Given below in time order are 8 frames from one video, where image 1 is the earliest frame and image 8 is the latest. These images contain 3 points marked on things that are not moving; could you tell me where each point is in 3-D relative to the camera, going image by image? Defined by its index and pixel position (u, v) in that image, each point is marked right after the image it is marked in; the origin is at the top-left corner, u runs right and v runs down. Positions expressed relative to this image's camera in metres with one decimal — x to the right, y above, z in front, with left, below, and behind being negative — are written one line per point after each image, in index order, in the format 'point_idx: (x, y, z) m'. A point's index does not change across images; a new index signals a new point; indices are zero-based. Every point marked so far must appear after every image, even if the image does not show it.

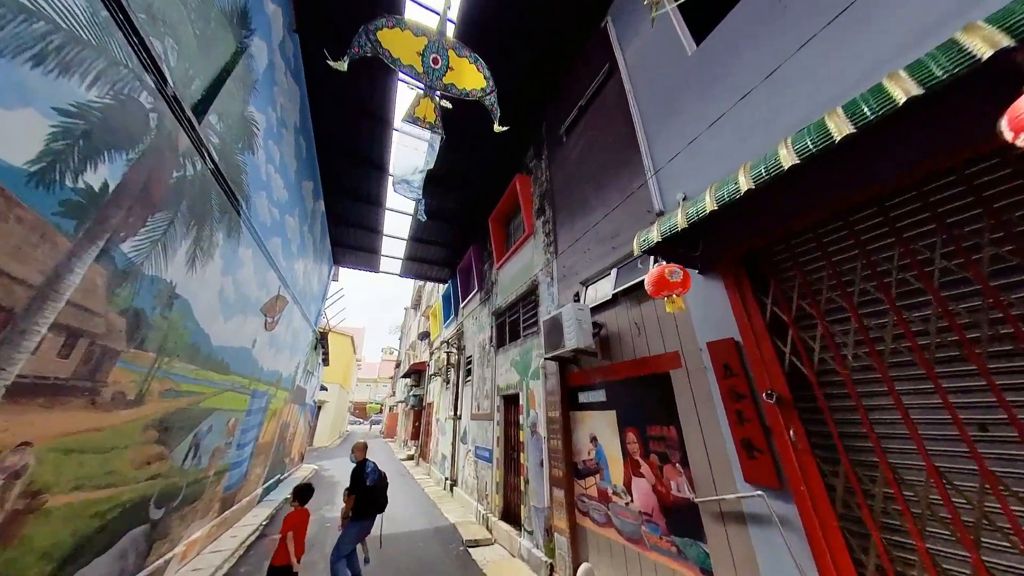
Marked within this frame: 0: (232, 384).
0: (-5.3, -1.8, +5.5) m
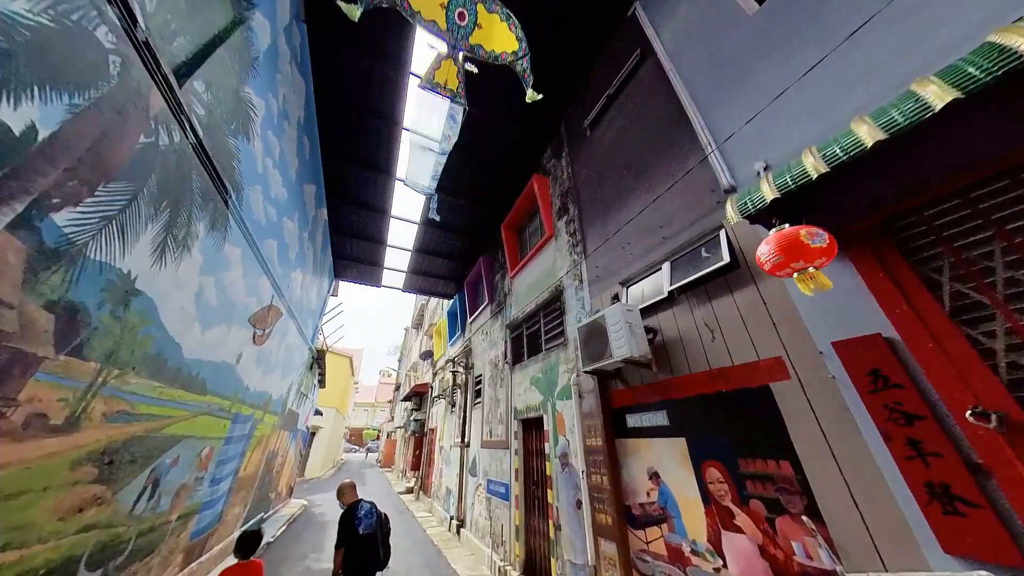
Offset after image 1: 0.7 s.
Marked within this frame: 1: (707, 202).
0: (-4.9, -1.9, +4.7) m
1: (+2.2, +0.9, +3.2) m
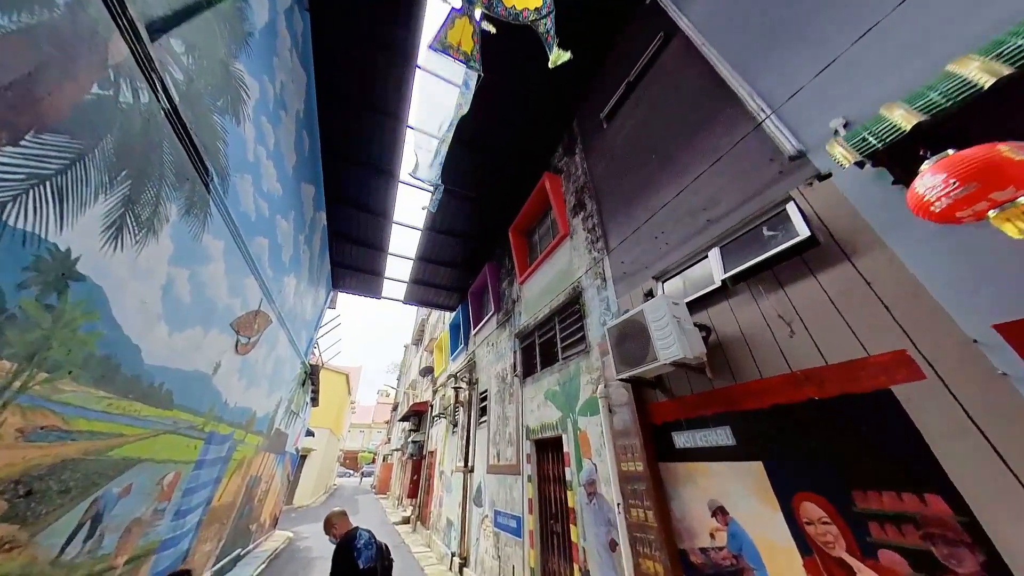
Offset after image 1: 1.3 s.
0: (-4.7, -1.9, +4.0) m
1: (+2.4, +1.1, +2.7) m
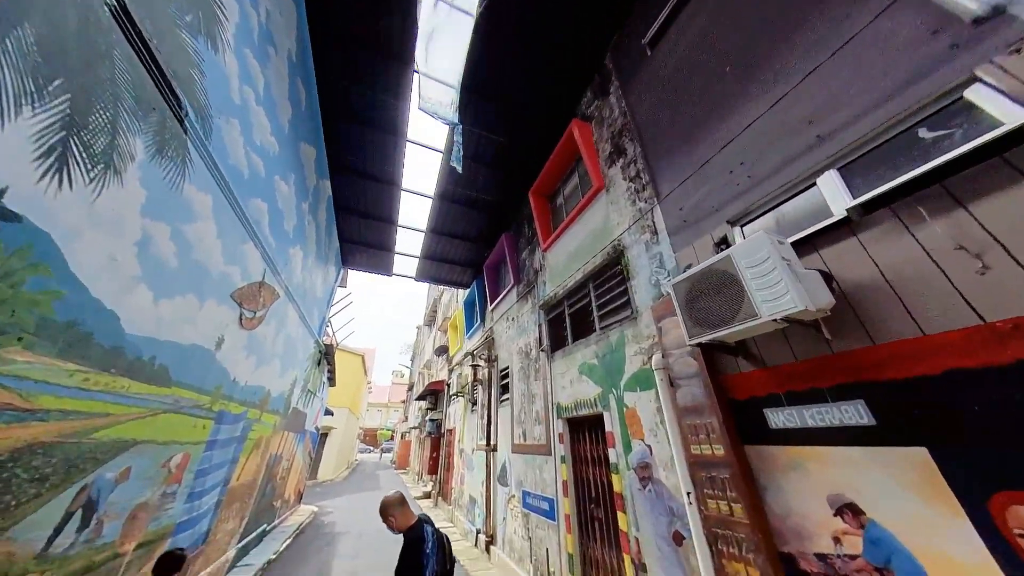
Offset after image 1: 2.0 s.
0: (-4.2, -1.4, +3.6) m
1: (+2.7, +1.5, +1.9) m
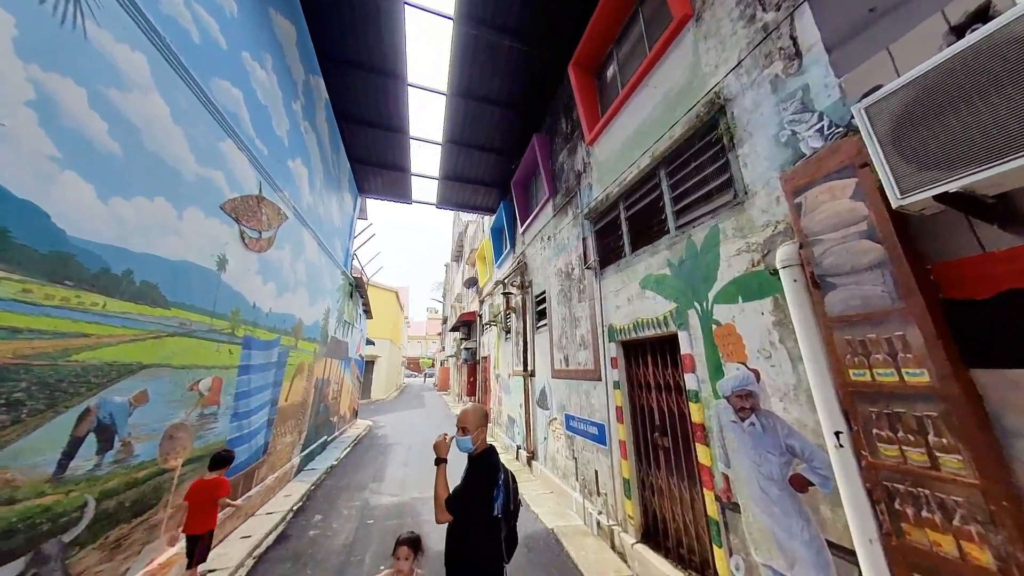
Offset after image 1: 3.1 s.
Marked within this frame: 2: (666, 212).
0: (-3.7, -0.4, +3.3) m
1: (+2.9, +2.3, +0.3) m
2: (+1.8, +0.9, +3.4) m
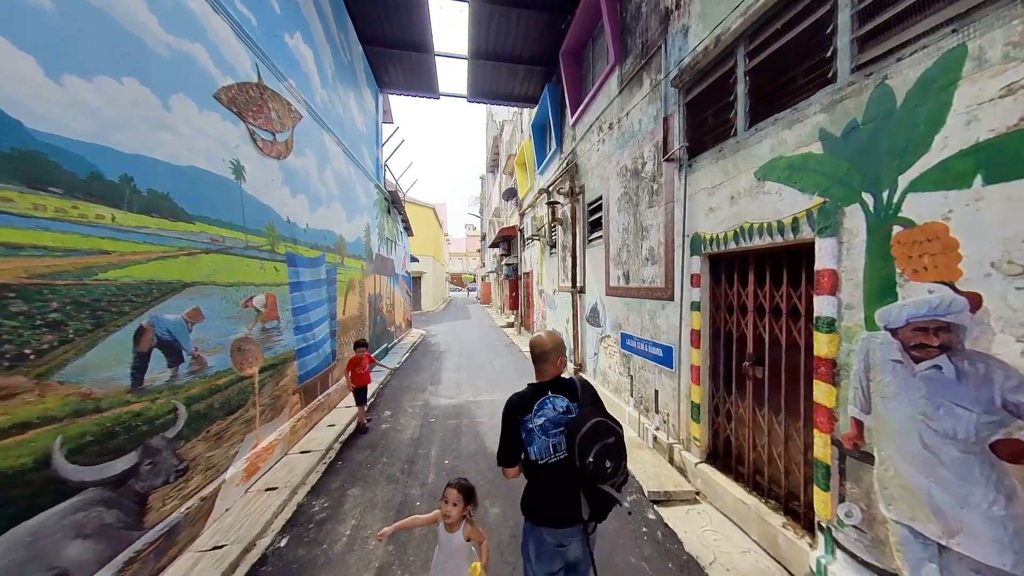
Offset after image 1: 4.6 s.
0: (-3.1, +0.5, +3.0) m
1: (+3.0, +2.2, -1.4) m
2: (+2.4, +1.8, +2.1) m
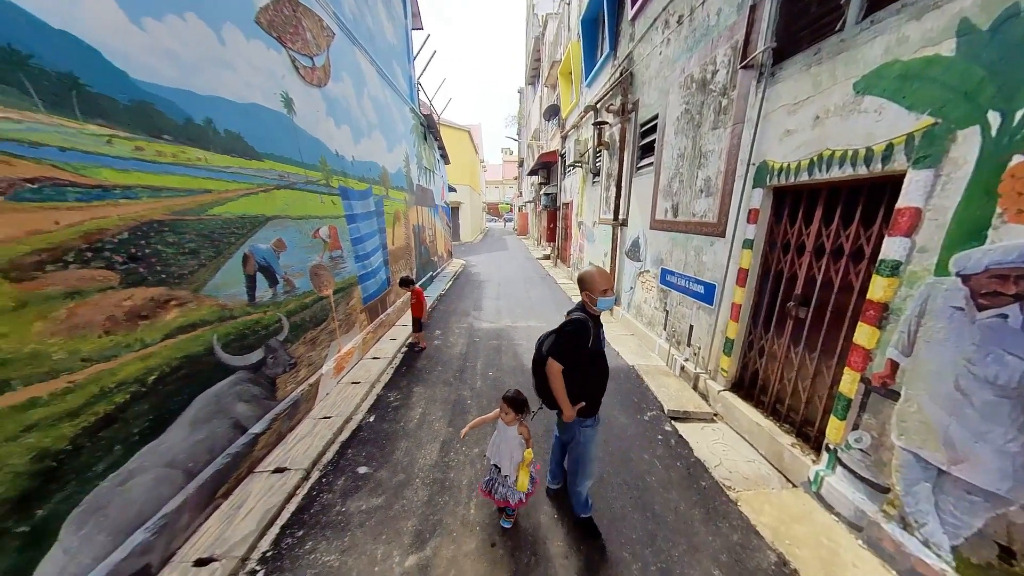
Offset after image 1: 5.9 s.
0: (-2.6, +1.3, +3.3) m
1: (+2.9, +1.7, -2.1) m
2: (+2.7, +2.1, +1.5) m
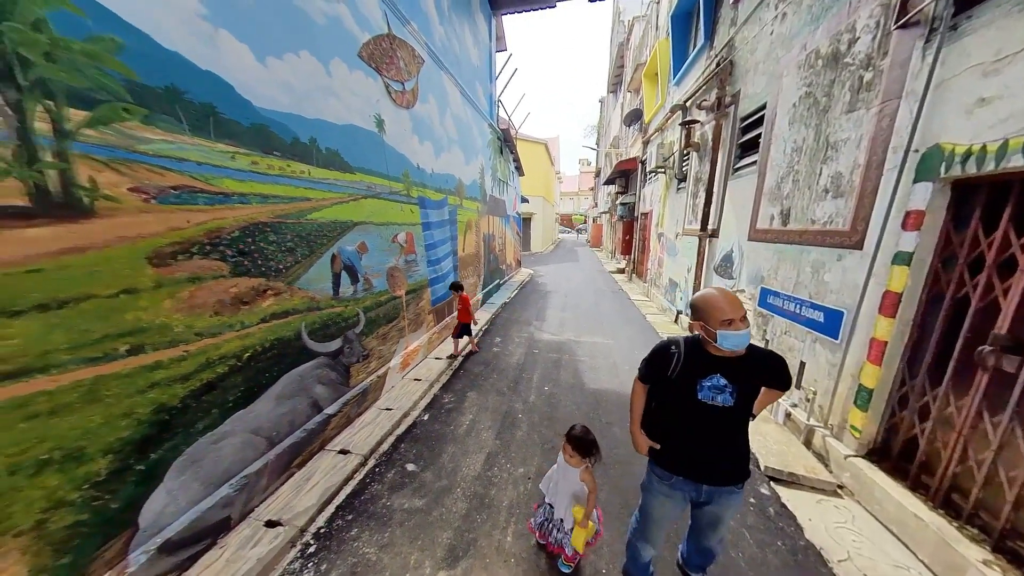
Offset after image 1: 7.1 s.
0: (-1.8, +1.3, +3.7) m
1: (+2.3, +1.7, -2.8) m
2: (+2.9, +1.9, +0.7) m
